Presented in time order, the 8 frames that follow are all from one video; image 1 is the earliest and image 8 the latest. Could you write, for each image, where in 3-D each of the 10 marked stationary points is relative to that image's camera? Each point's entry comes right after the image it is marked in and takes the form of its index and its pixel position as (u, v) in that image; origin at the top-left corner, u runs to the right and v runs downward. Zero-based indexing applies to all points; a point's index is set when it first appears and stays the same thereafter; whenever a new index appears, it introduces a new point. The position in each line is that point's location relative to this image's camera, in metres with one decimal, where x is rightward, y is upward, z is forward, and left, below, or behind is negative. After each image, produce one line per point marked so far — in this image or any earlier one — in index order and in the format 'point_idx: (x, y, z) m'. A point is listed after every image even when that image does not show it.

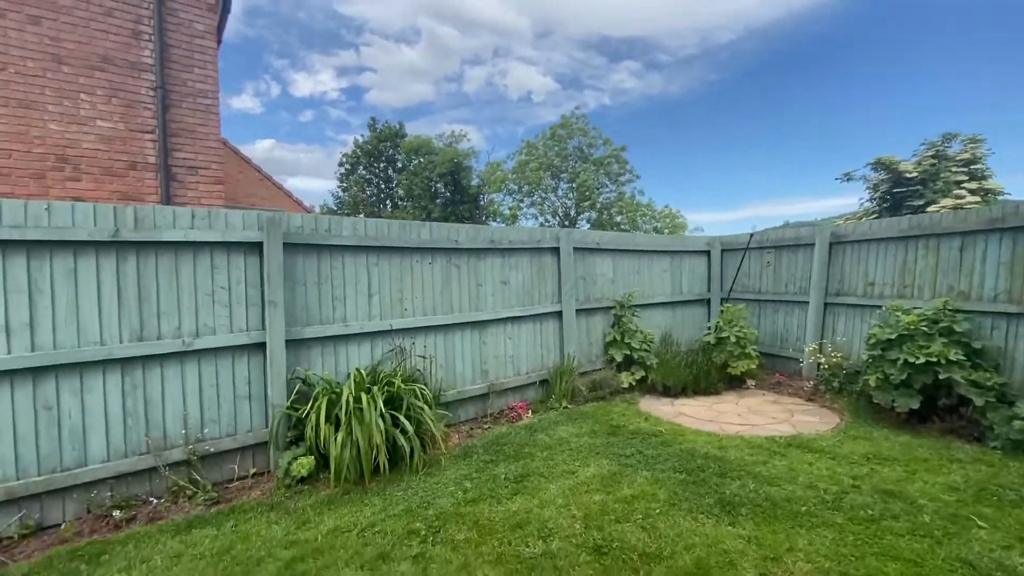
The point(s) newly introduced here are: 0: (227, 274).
0: (-2.0, +0.1, +3.2) m
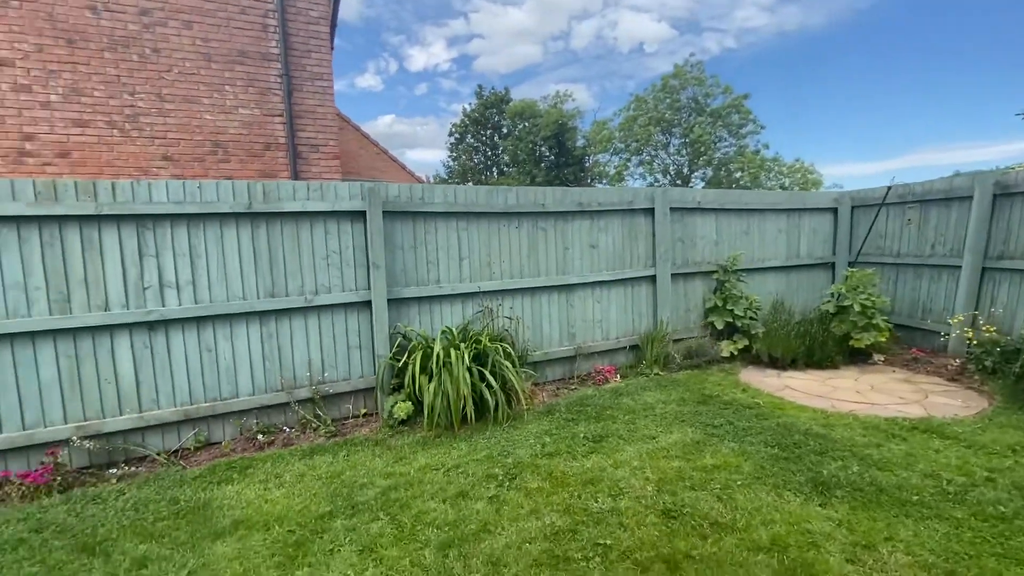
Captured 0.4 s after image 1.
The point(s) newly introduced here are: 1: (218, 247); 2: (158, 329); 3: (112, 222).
0: (-1.4, +0.4, +3.6) m
1: (-2.1, +0.3, +3.3) m
2: (-2.4, -0.3, +3.2) m
3: (-2.6, +0.4, +3.1) m
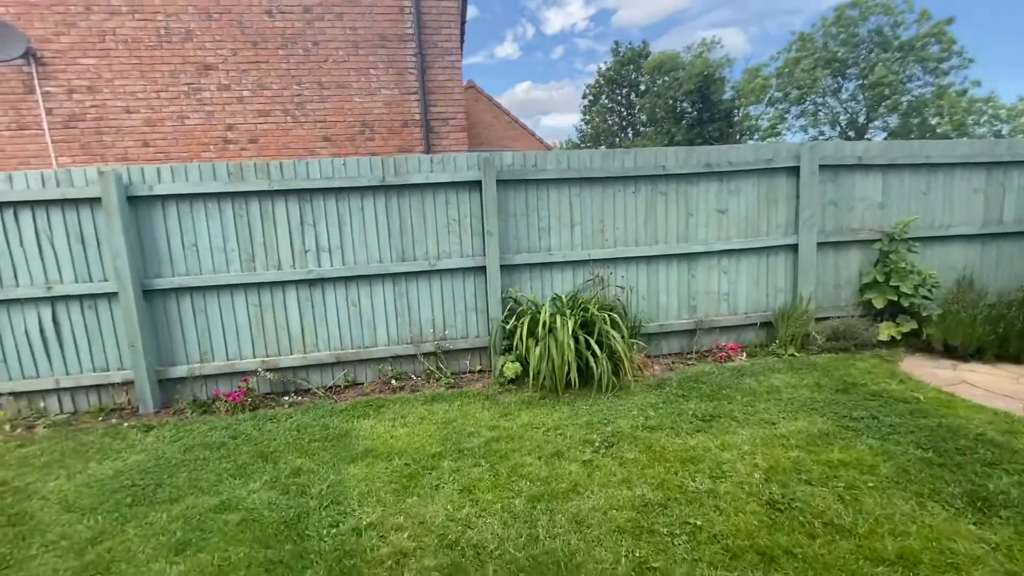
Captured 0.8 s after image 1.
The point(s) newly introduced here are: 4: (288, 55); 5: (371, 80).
0: (-0.5, +0.7, +3.8) m
1: (-1.2, +0.6, +3.8) m
2: (-1.6, 0.0, +3.8) m
3: (-1.8, +0.7, +3.7) m
4: (-2.6, +2.7, +5.4) m
5: (-1.7, +2.5, +5.5) m
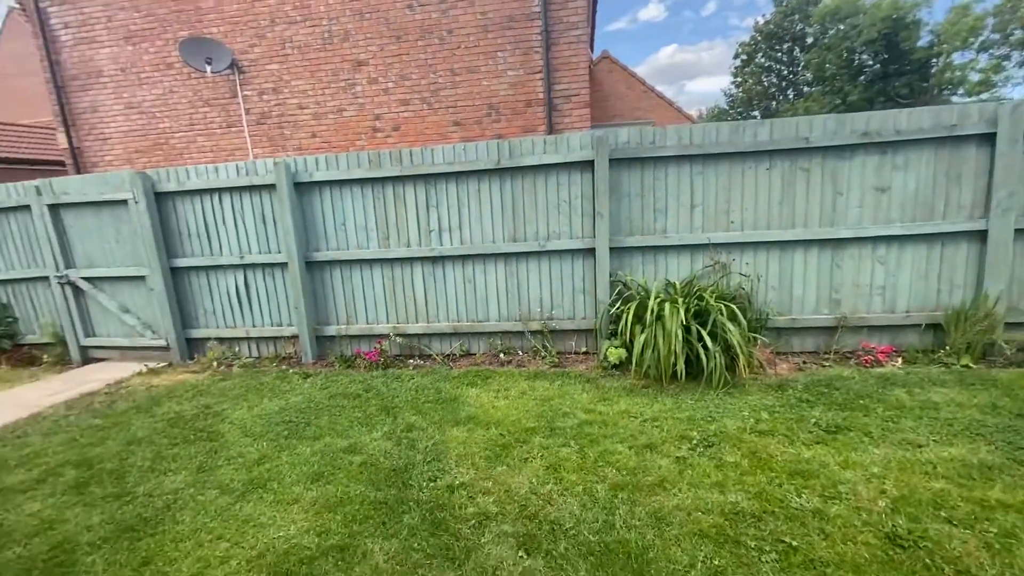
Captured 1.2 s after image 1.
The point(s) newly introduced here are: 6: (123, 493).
0: (+0.5, +0.8, +3.8) m
1: (-0.3, +0.8, +4.0) m
2: (-0.7, +0.2, +4.1) m
3: (-0.9, +0.9, +4.1) m
4: (-1.1, +3.0, +5.8) m
5: (-0.2, +2.8, +5.7) m
6: (-2.1, -1.1, +2.5) m
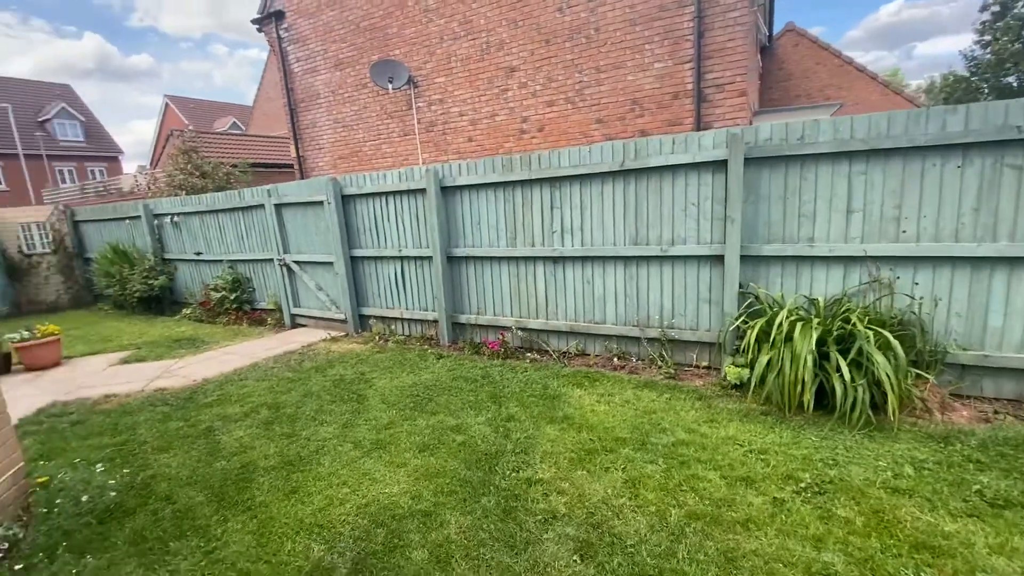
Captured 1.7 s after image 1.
0: (+1.4, +0.7, +3.6) m
1: (+0.7, +0.8, +4.0) m
2: (+0.4, +0.2, +4.3) m
3: (+0.2, +1.0, +4.3) m
4: (+0.8, +3.1, +5.9) m
5: (+1.6, +2.7, +5.5) m
6: (-1.5, -1.0, +3.2) m
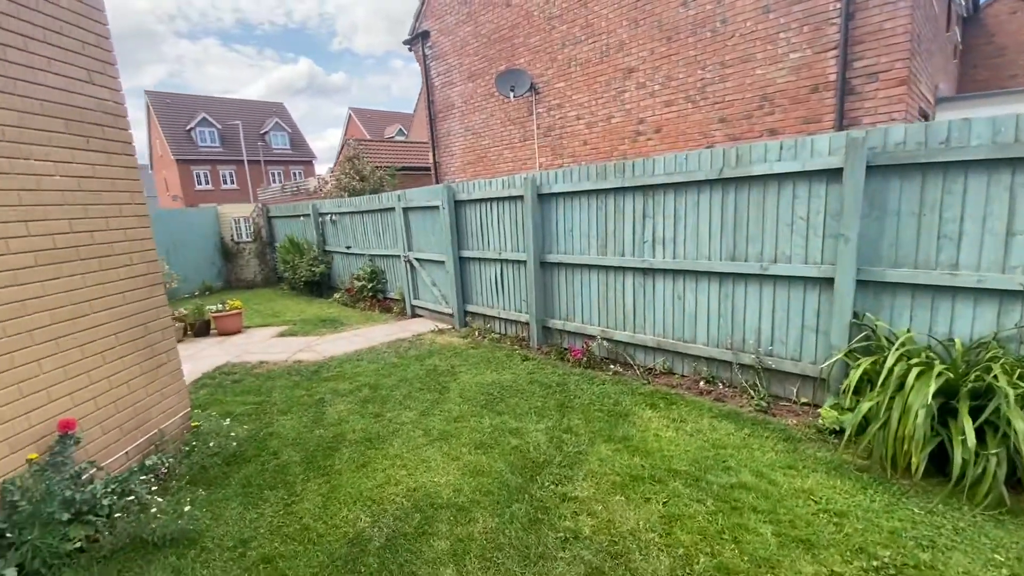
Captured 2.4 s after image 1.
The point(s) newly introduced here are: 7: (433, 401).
0: (+2.0, +0.6, +3.1) m
1: (+1.5, +0.6, +3.7) m
2: (+1.2, +0.1, +4.1) m
3: (+1.0, +0.8, +4.1) m
4: (+2.2, +2.9, +5.5) m
5: (+2.8, +2.5, +4.9) m
6: (-1.0, -1.0, +3.6) m
7: (-0.6, -0.9, +3.8) m
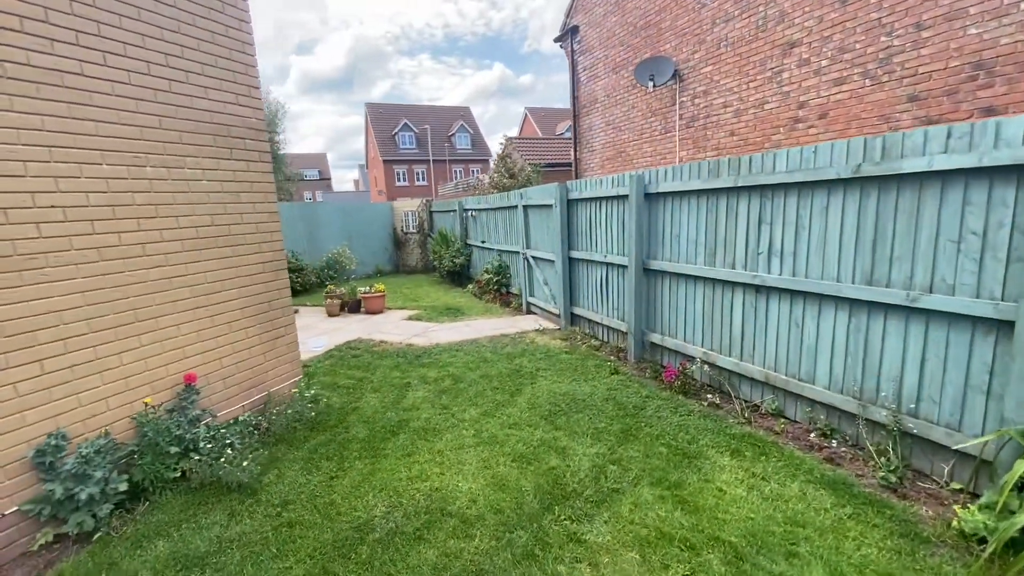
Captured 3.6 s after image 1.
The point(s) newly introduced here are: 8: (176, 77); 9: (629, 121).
0: (+2.2, +0.3, +2.2) m
1: (+1.9, +0.4, +2.9) m
2: (+1.8, 0.0, +3.4) m
3: (+1.7, +0.7, +3.5) m
4: (+3.4, +2.7, +4.3) m
5: (+3.8, +2.3, +3.5) m
6: (-0.5, -1.0, +3.8) m
7: (-0.1, -0.9, +3.8) m
8: (-2.3, +1.4, +3.1) m
9: (+2.0, +2.9, +8.0) m
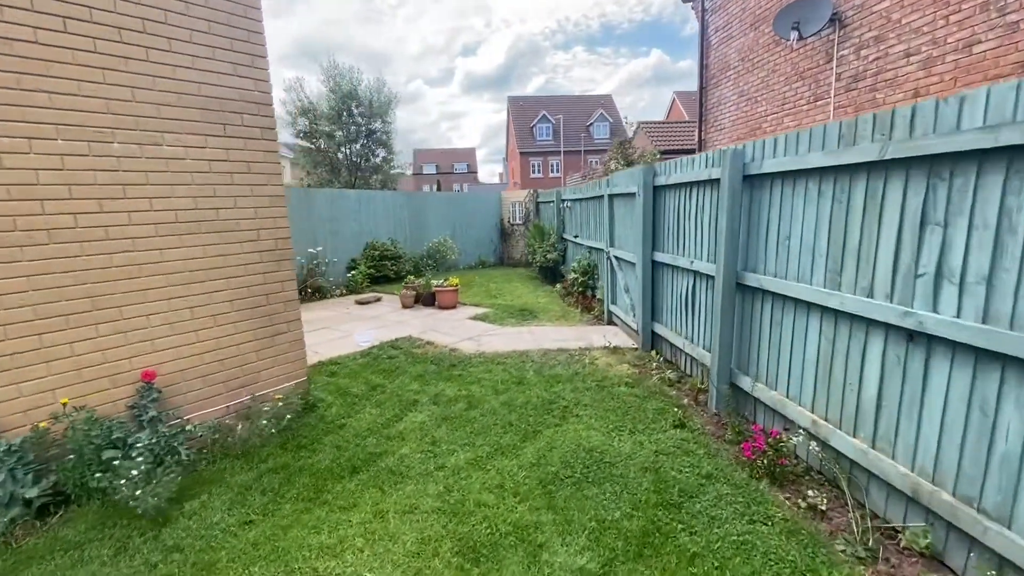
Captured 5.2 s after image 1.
0: (+1.8, +0.1, +0.7) m
1: (+1.7, +0.2, +1.5) m
2: (+1.7, -0.2, +2.0) m
3: (+1.7, +0.5, +2.0) m
4: (+3.7, +2.4, +2.3) m
5: (+3.7, +1.9, +1.5) m
6: (-0.5, -1.0, +3.0) m
7: (-0.1, -1.0, +2.9) m
8: (-2.2, +1.5, +2.8) m
9: (+3.4, +2.7, +6.2) m
